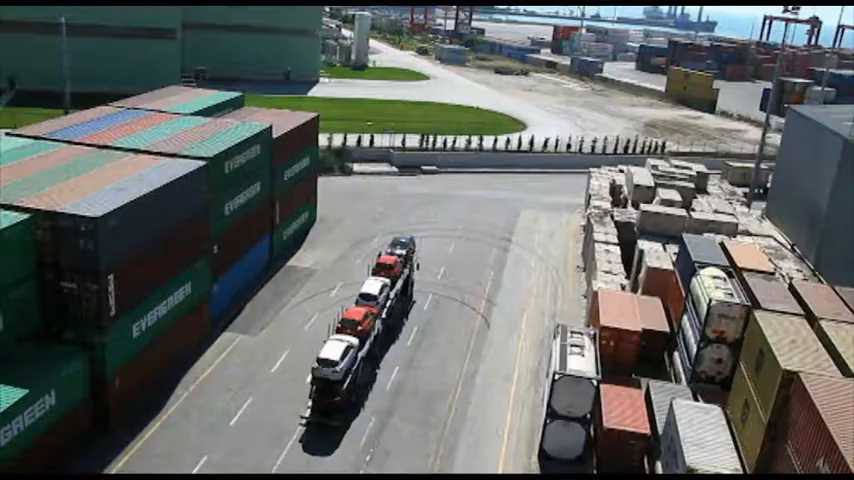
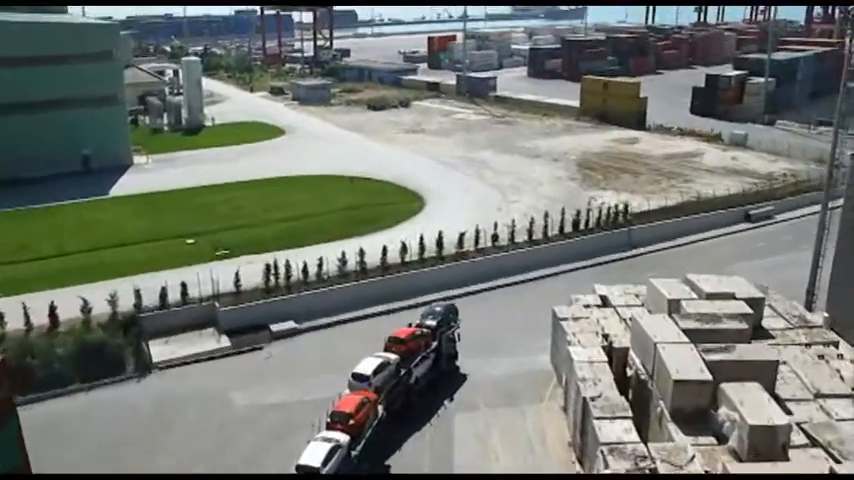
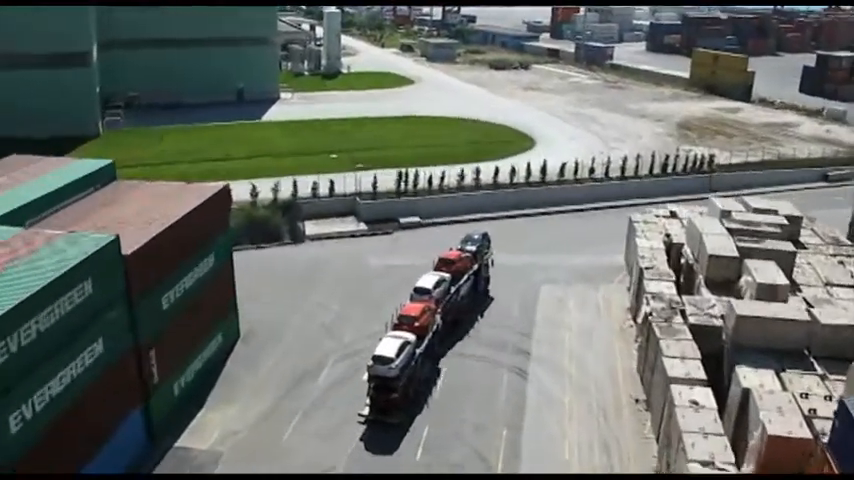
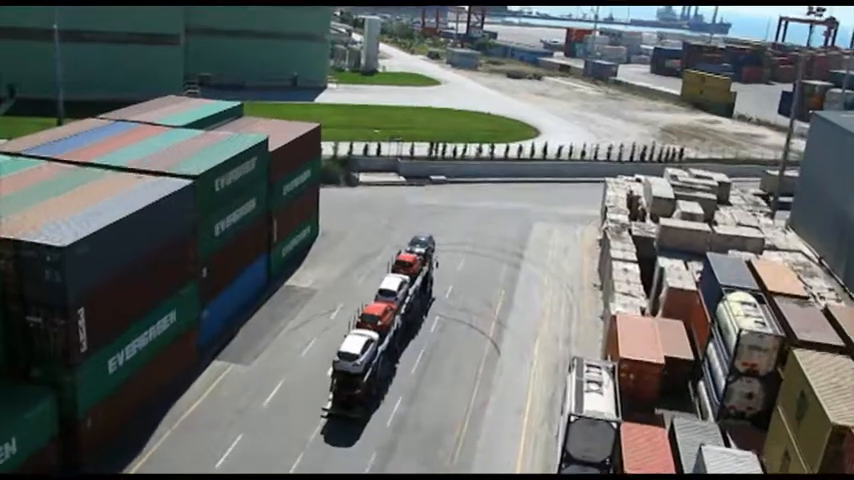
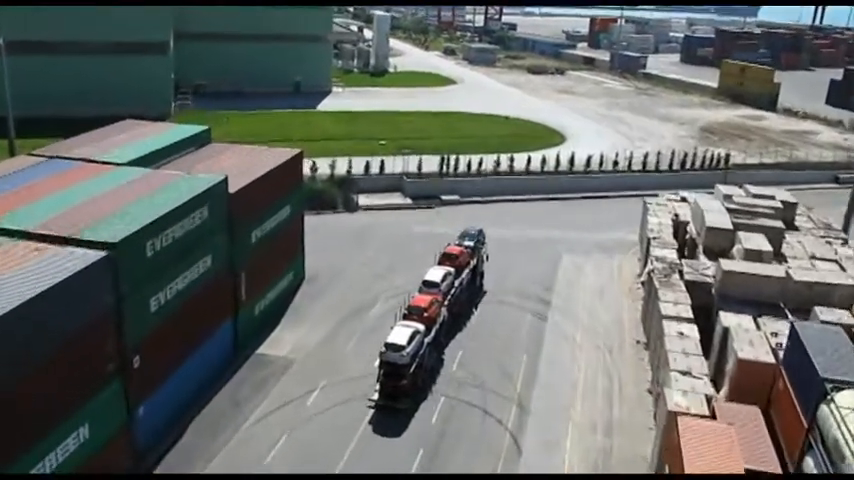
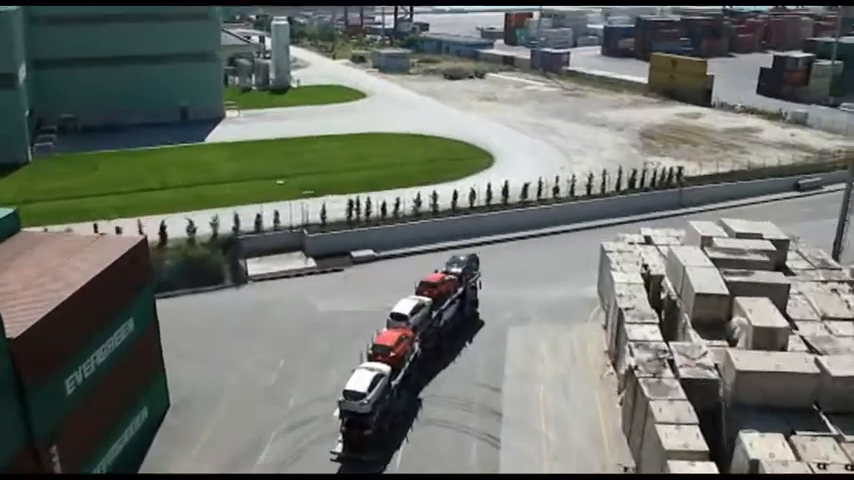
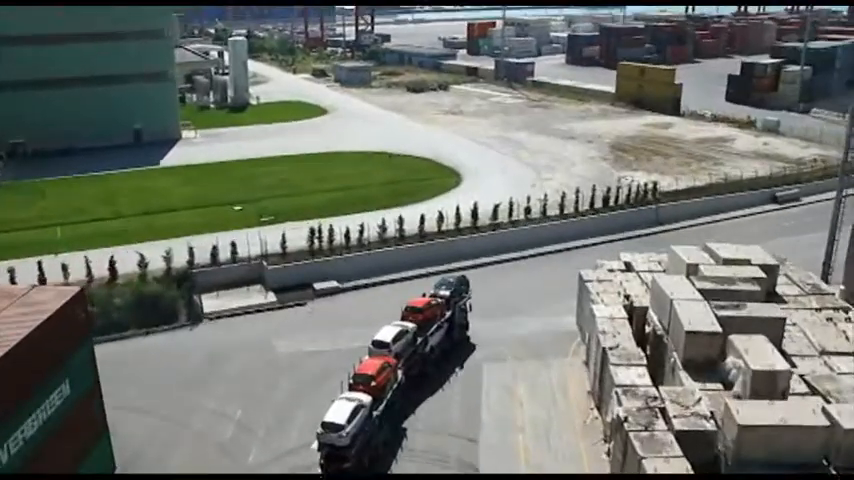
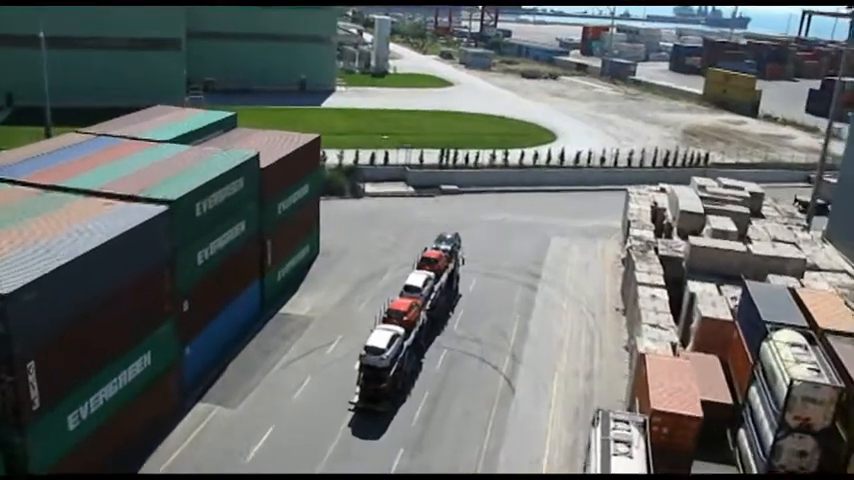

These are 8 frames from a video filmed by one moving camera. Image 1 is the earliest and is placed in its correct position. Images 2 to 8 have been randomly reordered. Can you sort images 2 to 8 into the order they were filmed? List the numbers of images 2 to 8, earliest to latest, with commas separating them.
4, 8, 5, 3, 6, 7, 2
